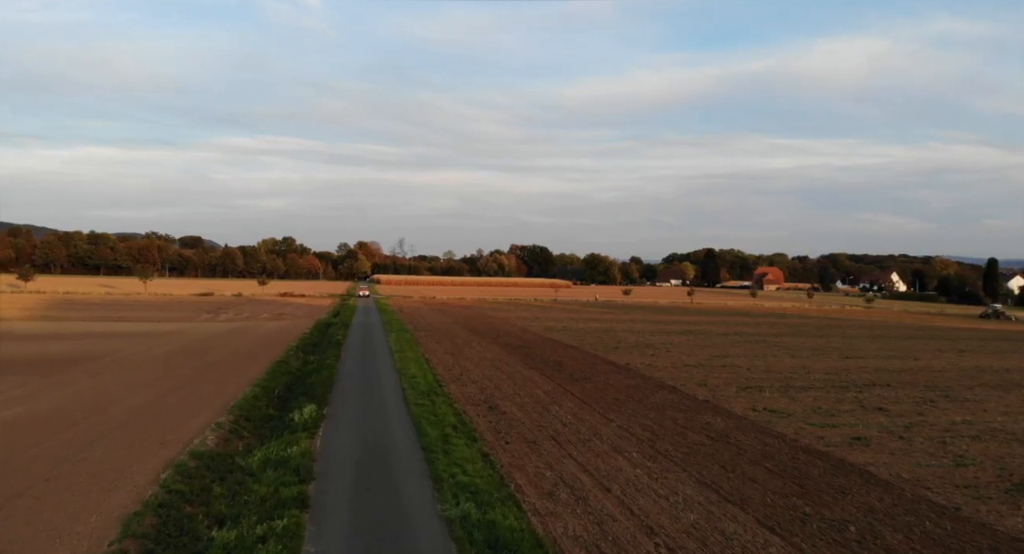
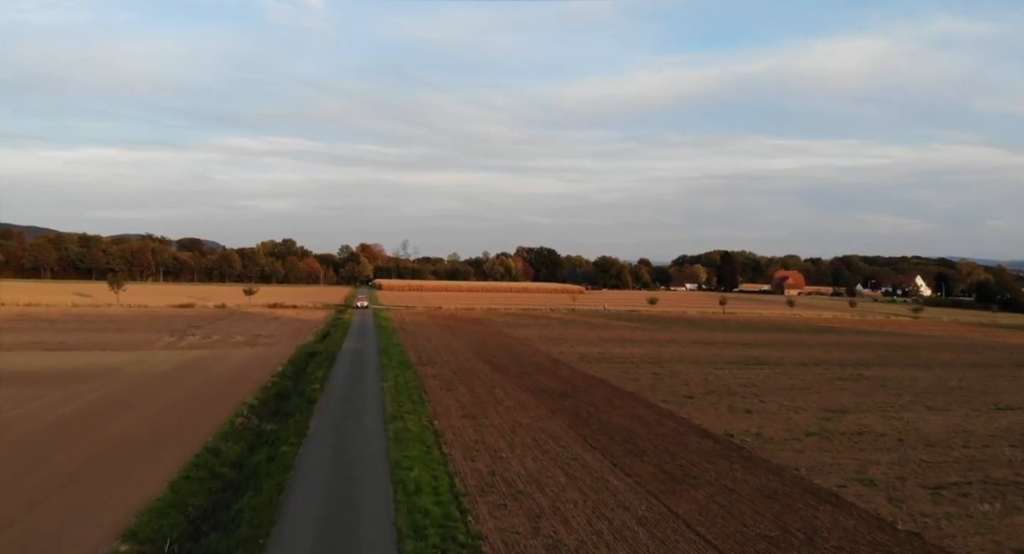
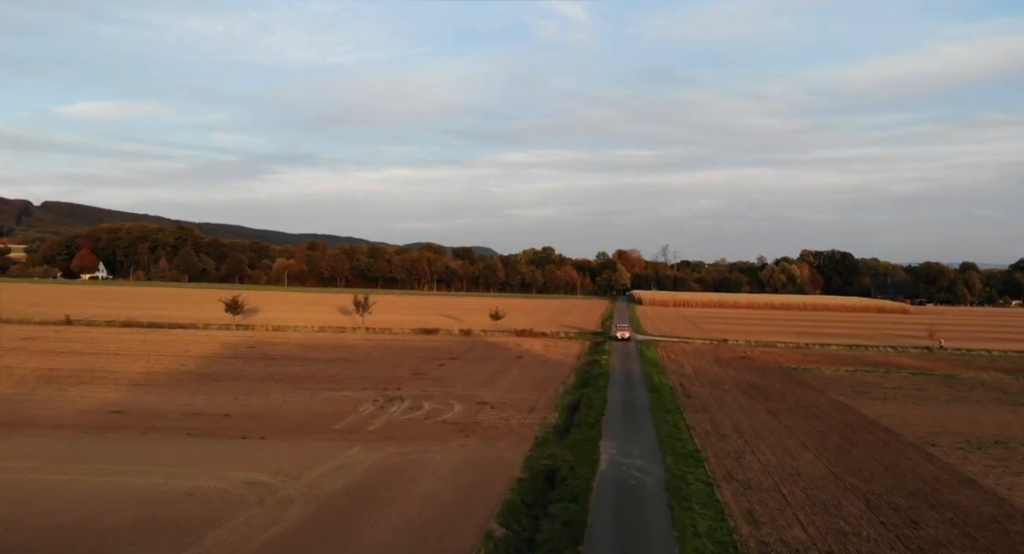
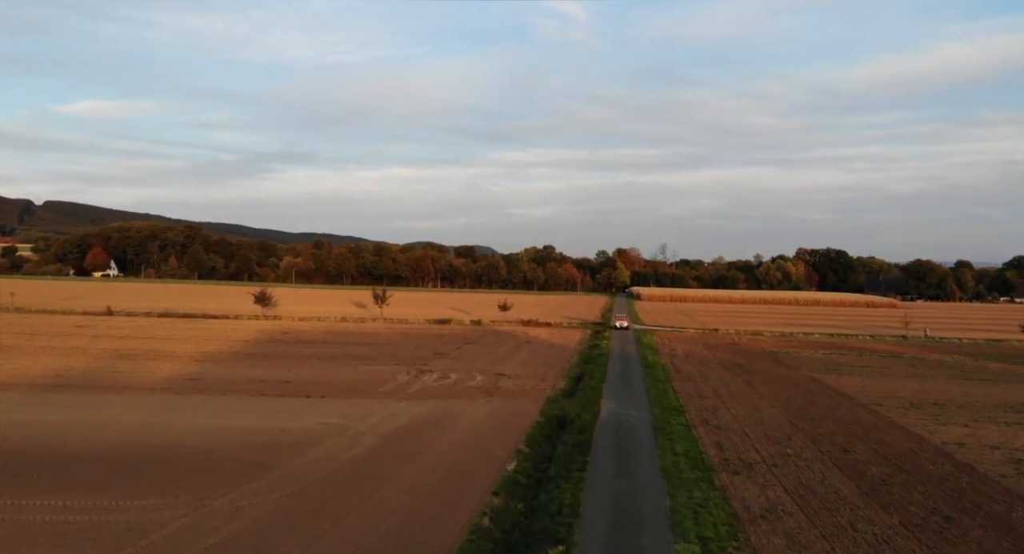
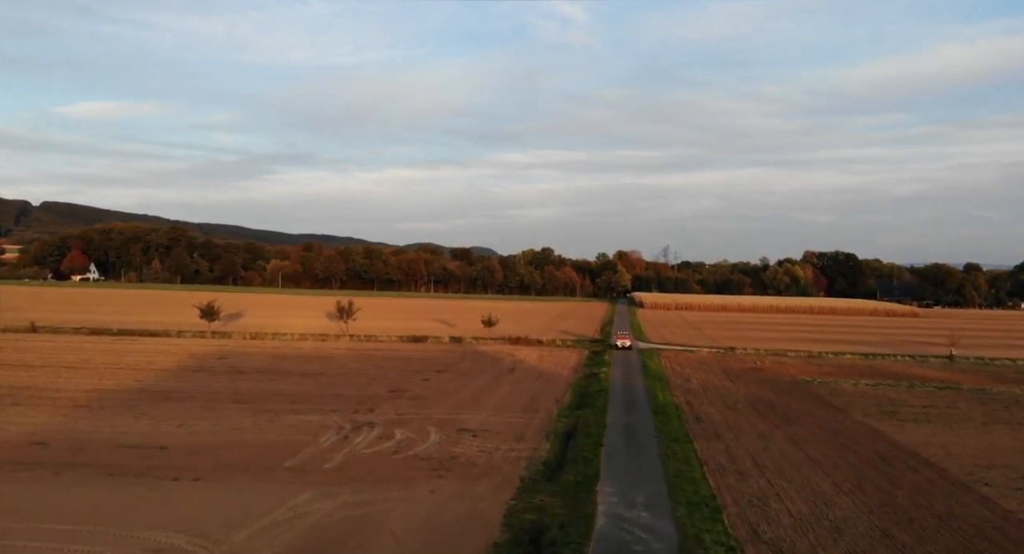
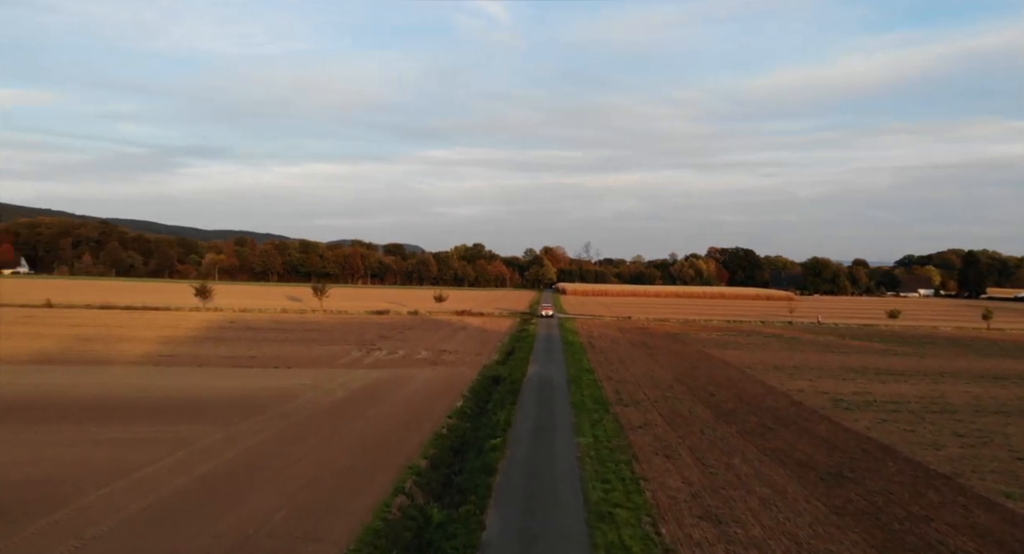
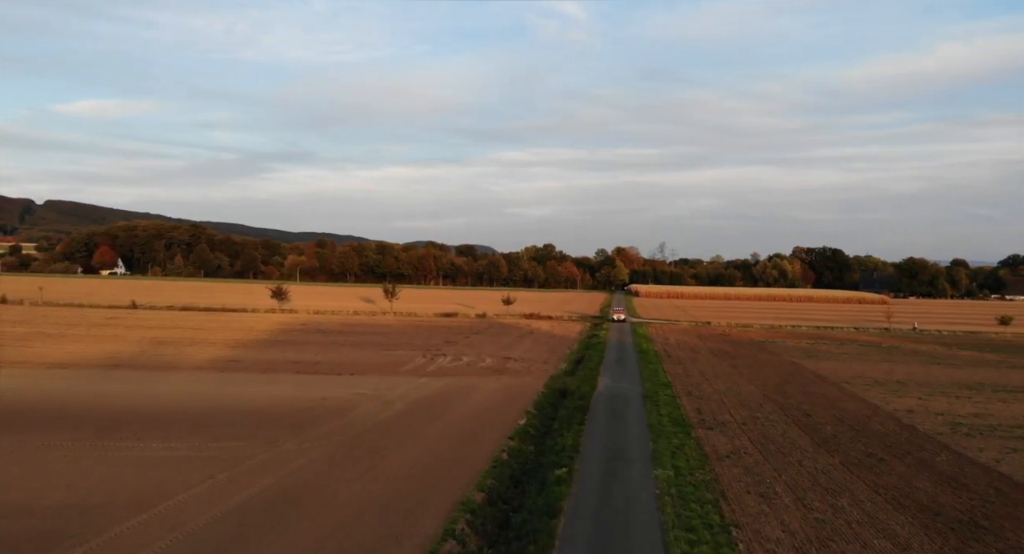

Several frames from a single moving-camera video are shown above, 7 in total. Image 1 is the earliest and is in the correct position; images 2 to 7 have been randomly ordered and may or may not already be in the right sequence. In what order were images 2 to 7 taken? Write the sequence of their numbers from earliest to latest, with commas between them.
2, 6, 7, 4, 3, 5
